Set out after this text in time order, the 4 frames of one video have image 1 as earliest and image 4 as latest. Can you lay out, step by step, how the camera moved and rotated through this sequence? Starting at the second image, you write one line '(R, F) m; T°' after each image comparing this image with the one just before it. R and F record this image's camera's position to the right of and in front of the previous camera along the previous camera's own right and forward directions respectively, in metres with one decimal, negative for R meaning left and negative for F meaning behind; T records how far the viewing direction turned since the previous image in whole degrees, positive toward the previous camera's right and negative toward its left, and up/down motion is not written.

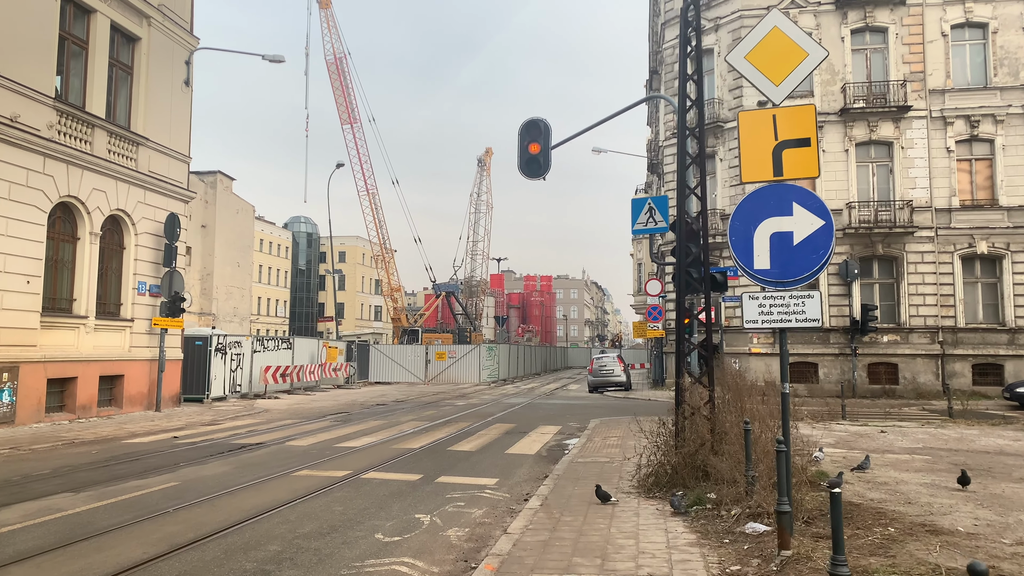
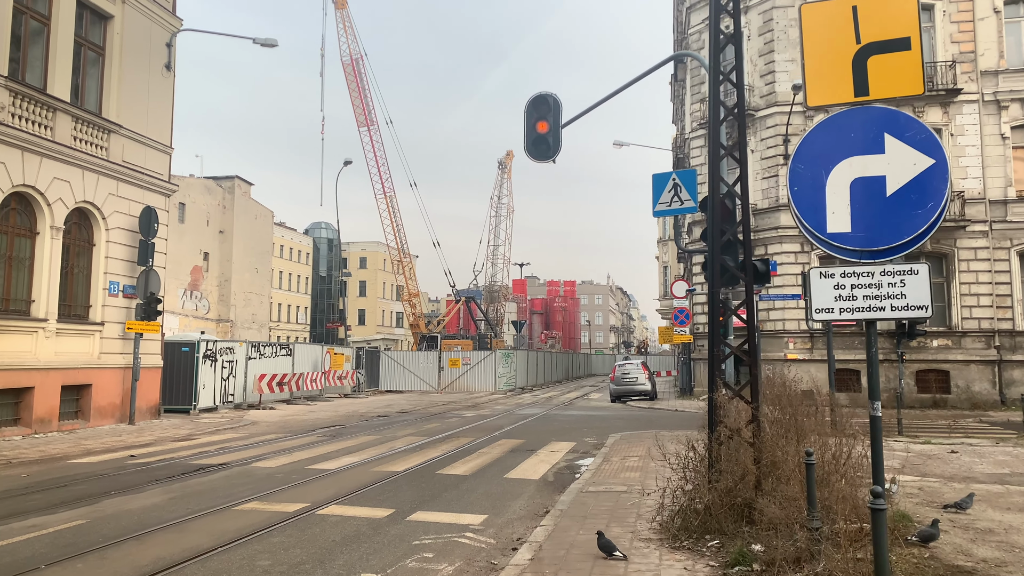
(+0.4, +1.9) m; -2°
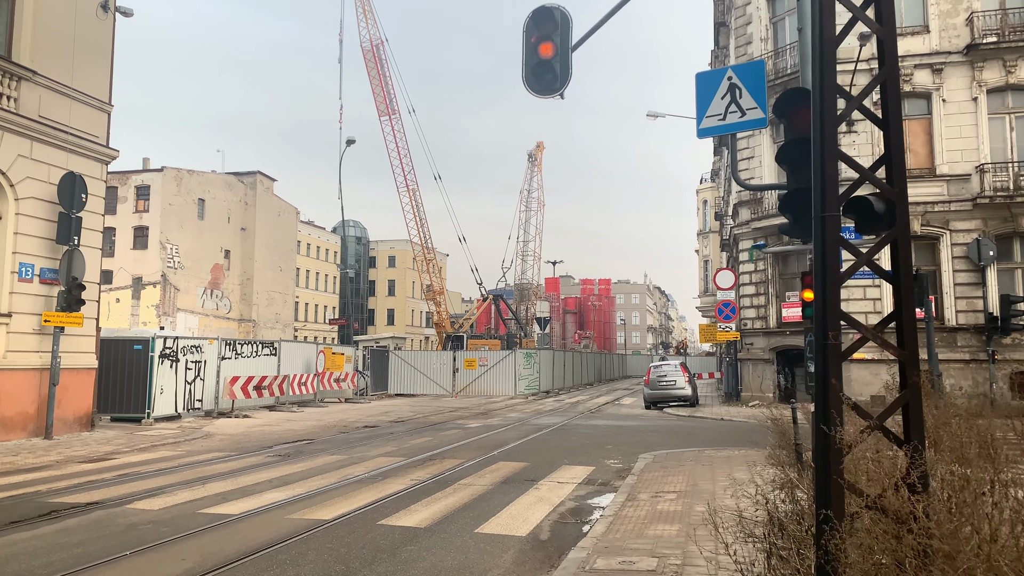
(+0.7, +3.5) m; -3°
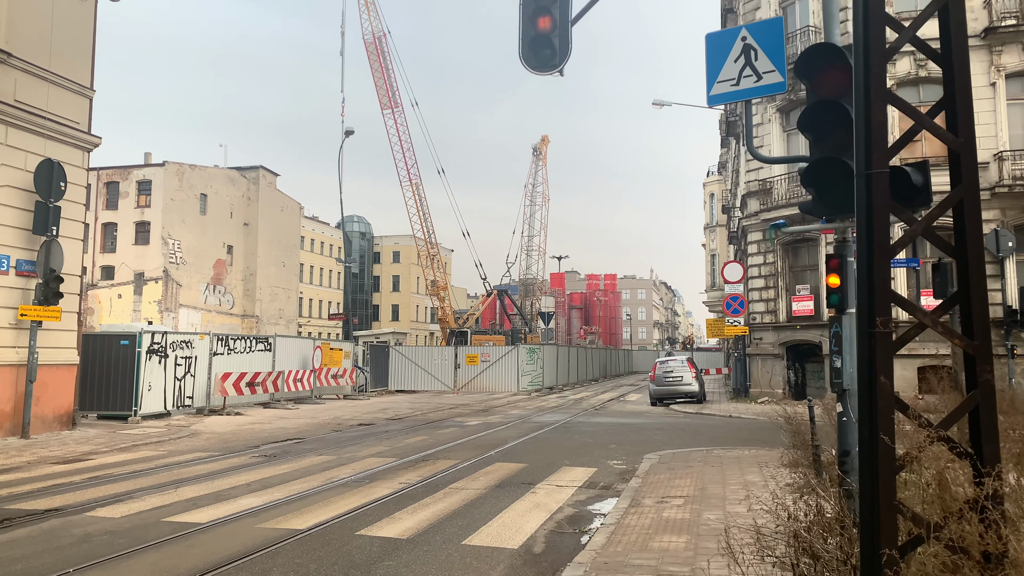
(+0.2, +0.7) m; -1°
